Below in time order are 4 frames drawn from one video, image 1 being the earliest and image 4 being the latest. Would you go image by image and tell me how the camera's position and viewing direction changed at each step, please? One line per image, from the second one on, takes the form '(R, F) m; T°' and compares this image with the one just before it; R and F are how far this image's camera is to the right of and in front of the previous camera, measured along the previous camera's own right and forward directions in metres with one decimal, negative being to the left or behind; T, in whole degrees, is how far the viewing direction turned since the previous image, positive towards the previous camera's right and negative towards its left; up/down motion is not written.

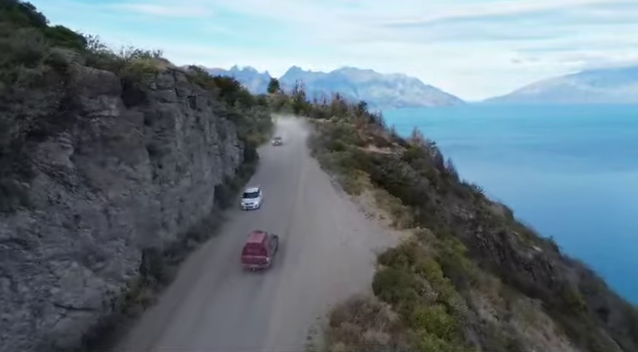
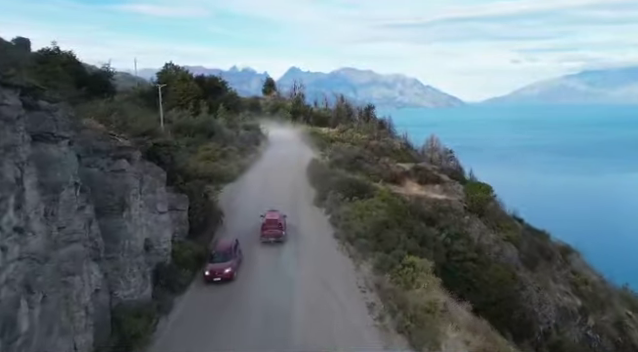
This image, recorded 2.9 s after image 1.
(-0.6, +17.7) m; 0°
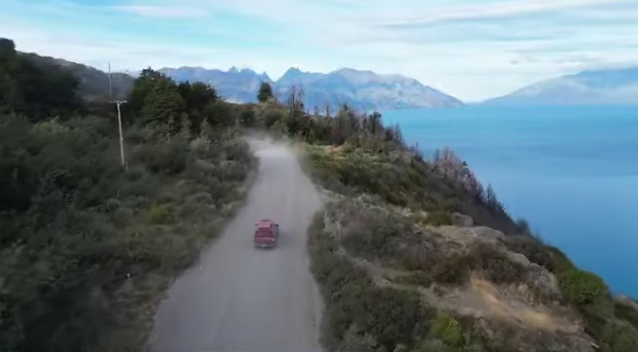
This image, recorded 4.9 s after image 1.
(-0.4, +12.0) m; 0°
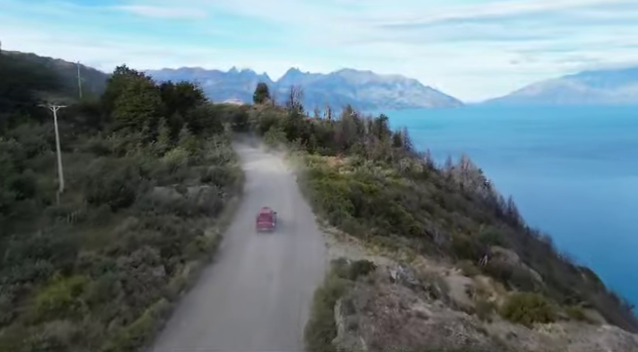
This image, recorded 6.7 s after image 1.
(-0.2, +10.6) m; 0°
